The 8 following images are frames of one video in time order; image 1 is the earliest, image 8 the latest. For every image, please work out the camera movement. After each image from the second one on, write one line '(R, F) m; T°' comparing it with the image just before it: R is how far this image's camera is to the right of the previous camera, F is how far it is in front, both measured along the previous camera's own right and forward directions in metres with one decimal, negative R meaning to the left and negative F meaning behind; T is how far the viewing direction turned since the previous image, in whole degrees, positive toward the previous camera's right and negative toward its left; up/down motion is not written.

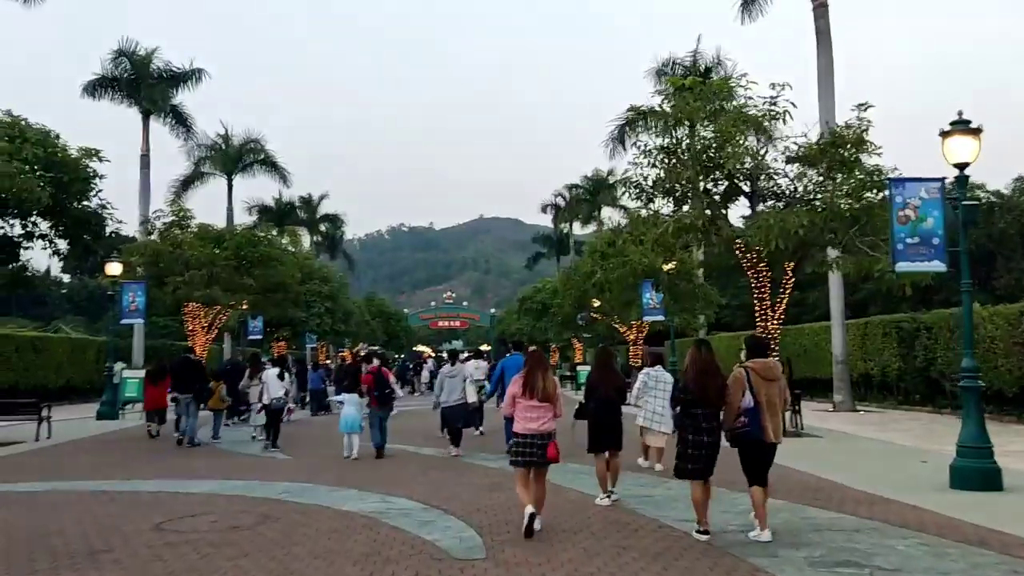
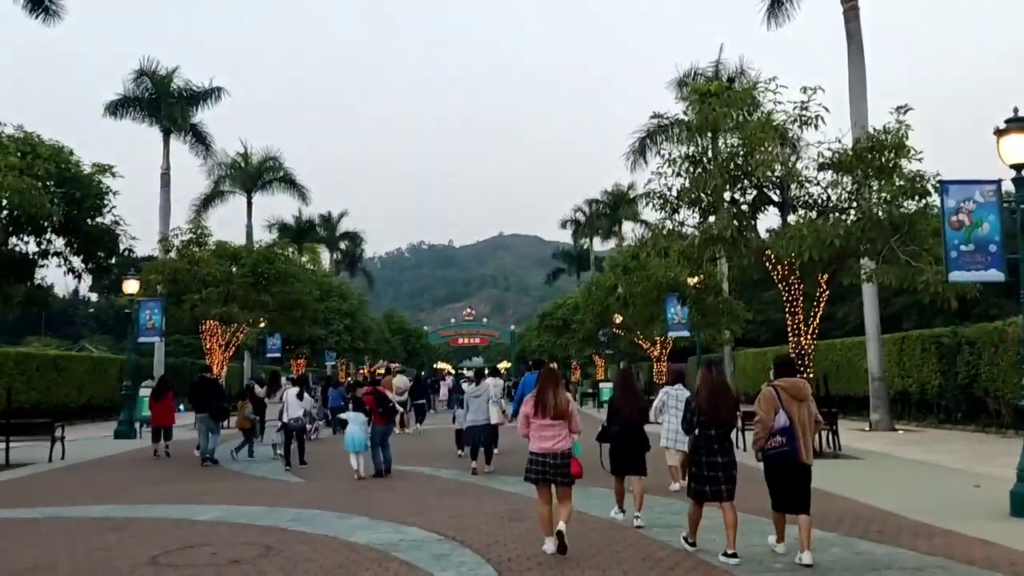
(0.0, +0.6) m; -1°
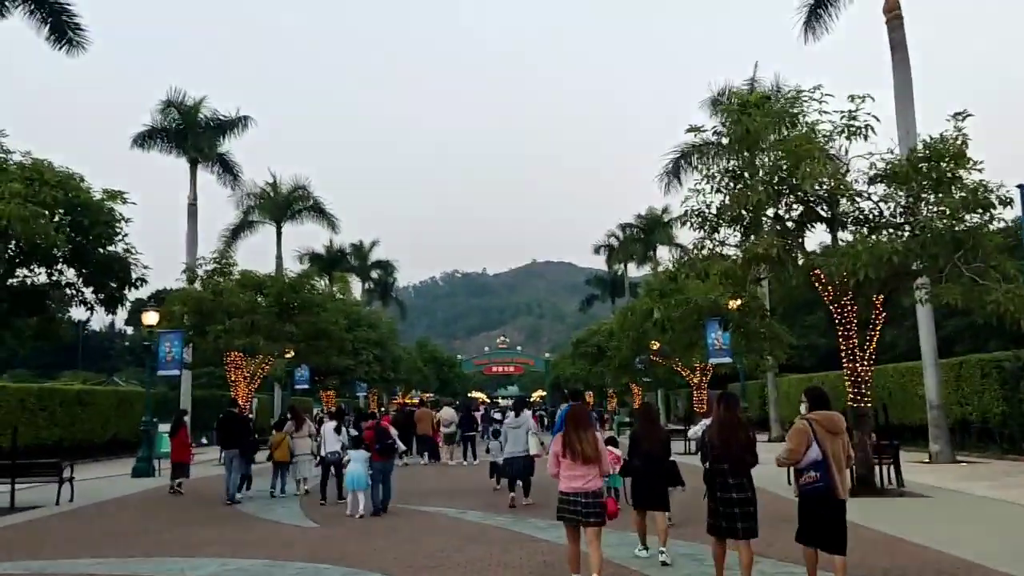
(+0.1, +1.1) m; -2°
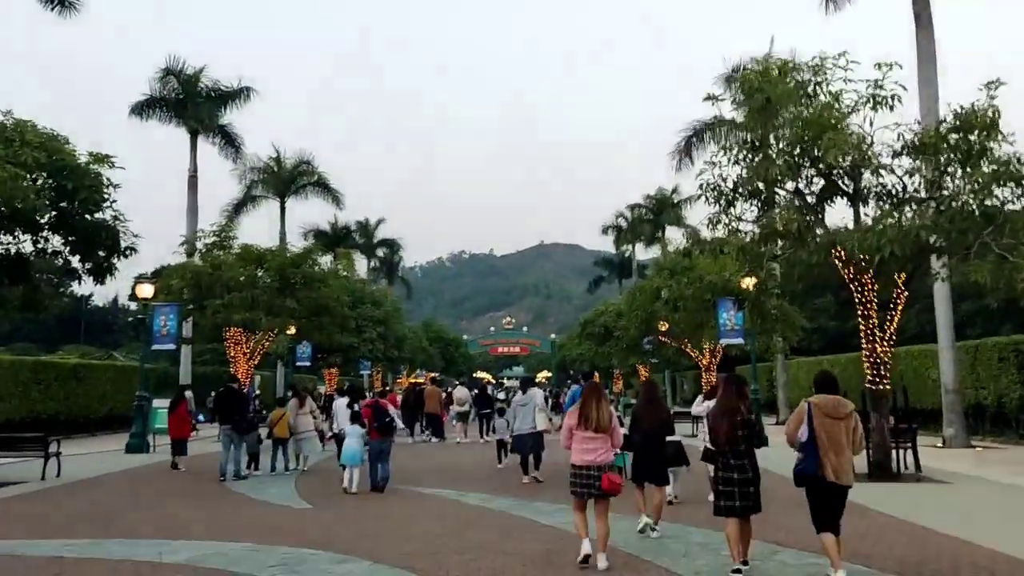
(0.0, +0.7) m; 0°
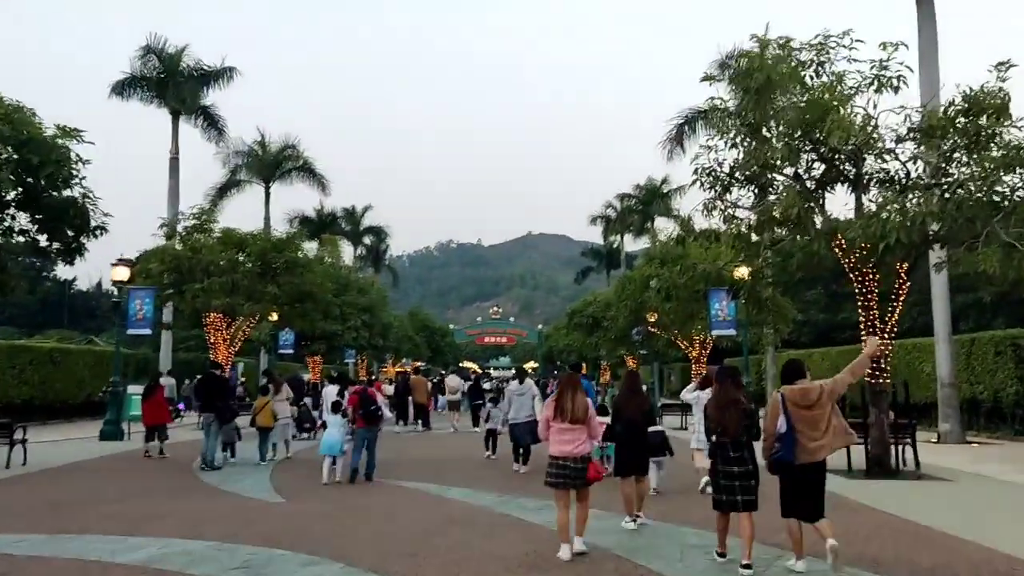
(0.0, +0.6) m; +1°
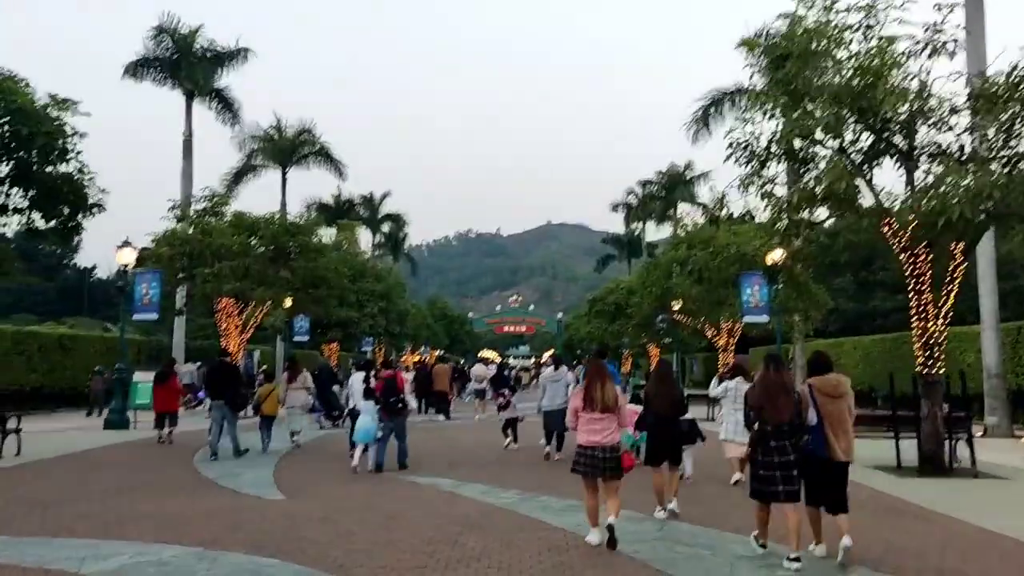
(0.0, +1.0) m; -1°
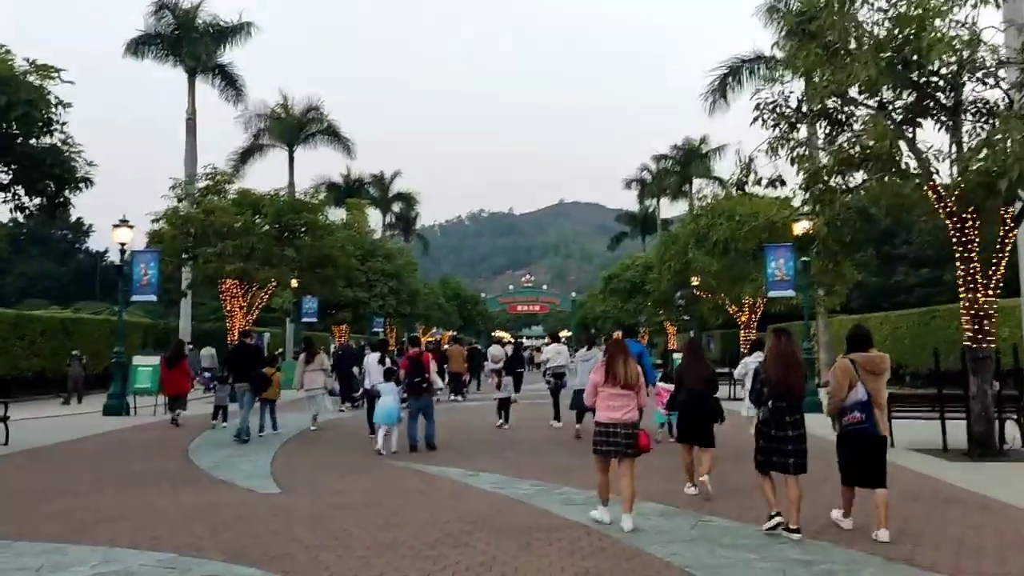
(0.0, +1.0) m; -1°
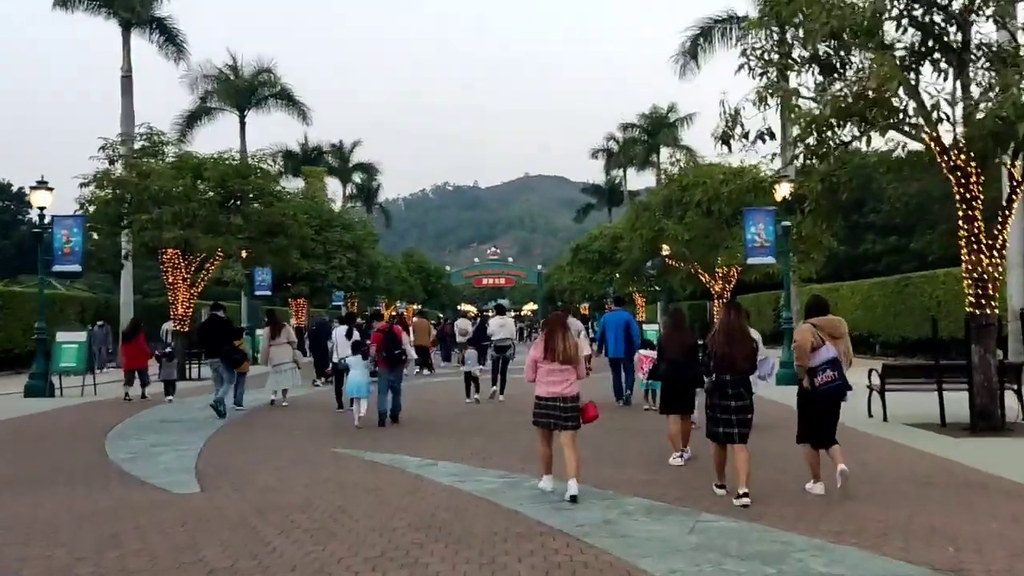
(0.0, +1.5) m; +2°
